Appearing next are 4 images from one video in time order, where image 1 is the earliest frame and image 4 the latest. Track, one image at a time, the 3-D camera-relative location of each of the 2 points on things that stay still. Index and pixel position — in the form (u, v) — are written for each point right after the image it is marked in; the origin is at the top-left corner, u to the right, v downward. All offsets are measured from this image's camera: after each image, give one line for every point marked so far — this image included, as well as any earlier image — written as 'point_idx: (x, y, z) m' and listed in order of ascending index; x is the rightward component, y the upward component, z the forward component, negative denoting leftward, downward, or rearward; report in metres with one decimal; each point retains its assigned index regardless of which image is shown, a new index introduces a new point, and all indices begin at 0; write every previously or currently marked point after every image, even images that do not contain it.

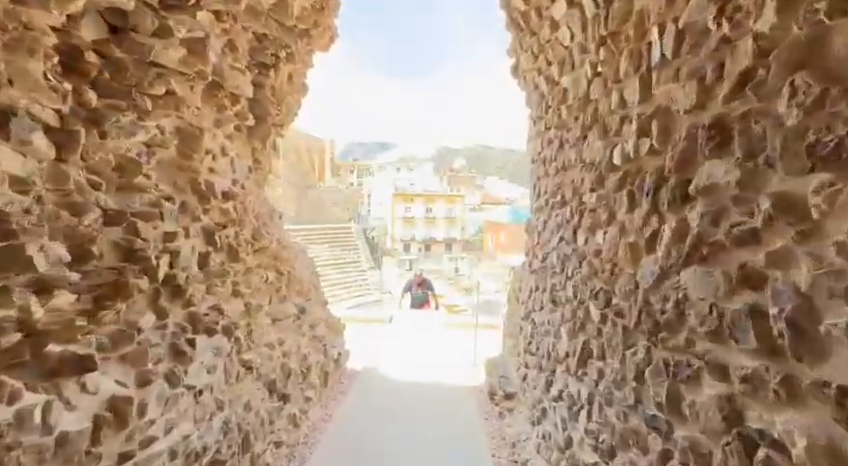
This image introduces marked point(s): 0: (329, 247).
0: (-1.8, -0.3, +8.8) m
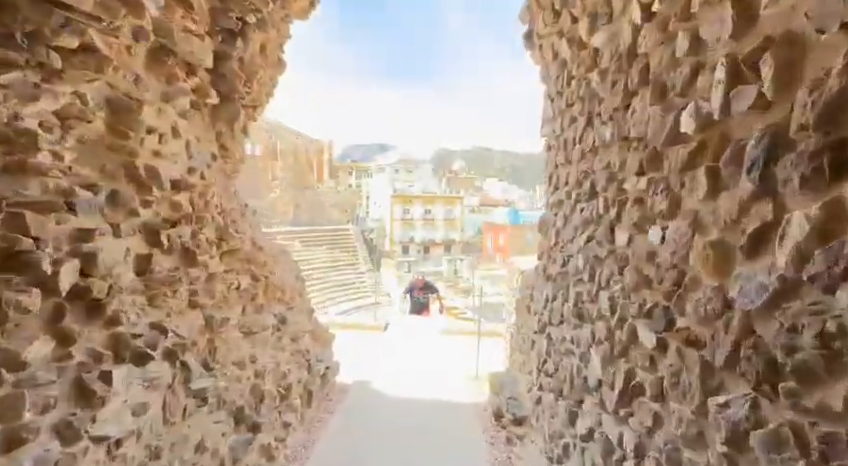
0: (-1.8, -0.3, +8.5) m
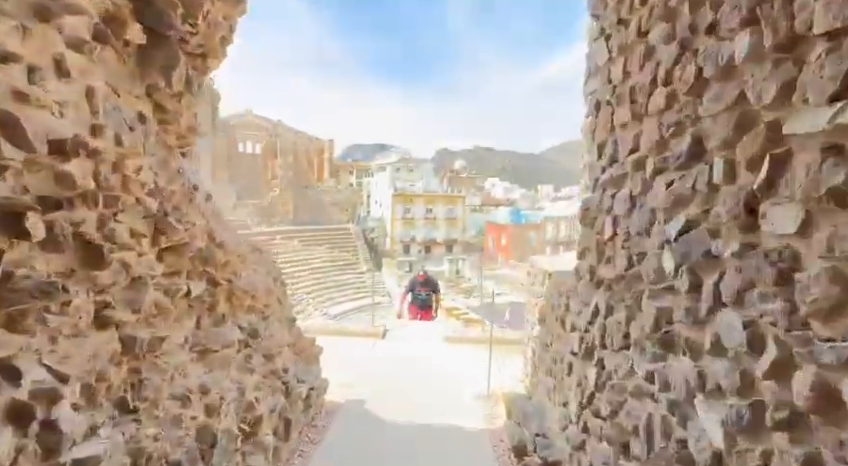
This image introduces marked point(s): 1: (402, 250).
0: (-1.8, -0.2, +8.2) m
1: (-0.4, -0.3, +8.5) m
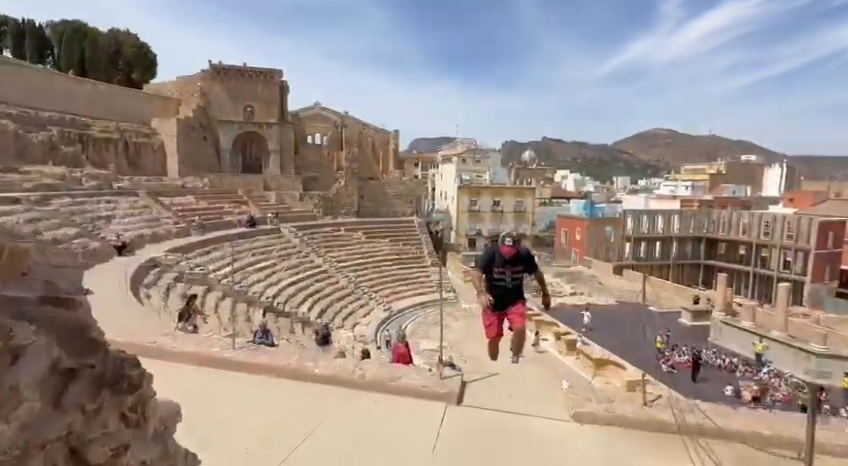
0: (-0.7, -0.1, +6.9) m
1: (+0.7, -0.2, +7.0) m
